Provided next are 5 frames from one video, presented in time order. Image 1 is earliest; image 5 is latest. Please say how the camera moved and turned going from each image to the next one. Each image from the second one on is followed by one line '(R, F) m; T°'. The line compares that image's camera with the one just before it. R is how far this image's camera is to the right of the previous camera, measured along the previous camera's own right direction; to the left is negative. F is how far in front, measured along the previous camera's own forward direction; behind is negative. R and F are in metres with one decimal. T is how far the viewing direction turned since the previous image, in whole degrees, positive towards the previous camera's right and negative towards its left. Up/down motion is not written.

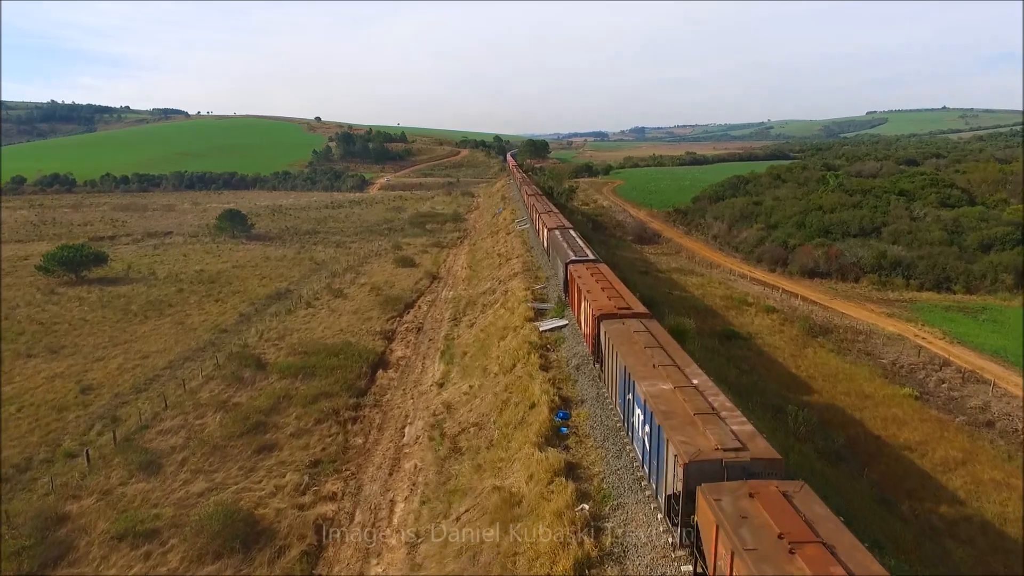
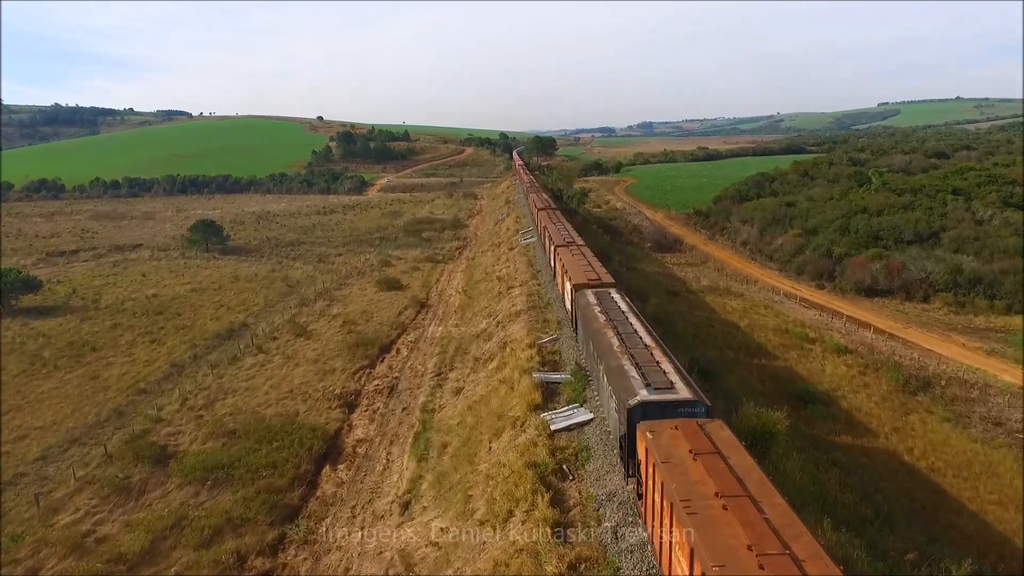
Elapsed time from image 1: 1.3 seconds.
(+0.2, +4.6) m; -1°
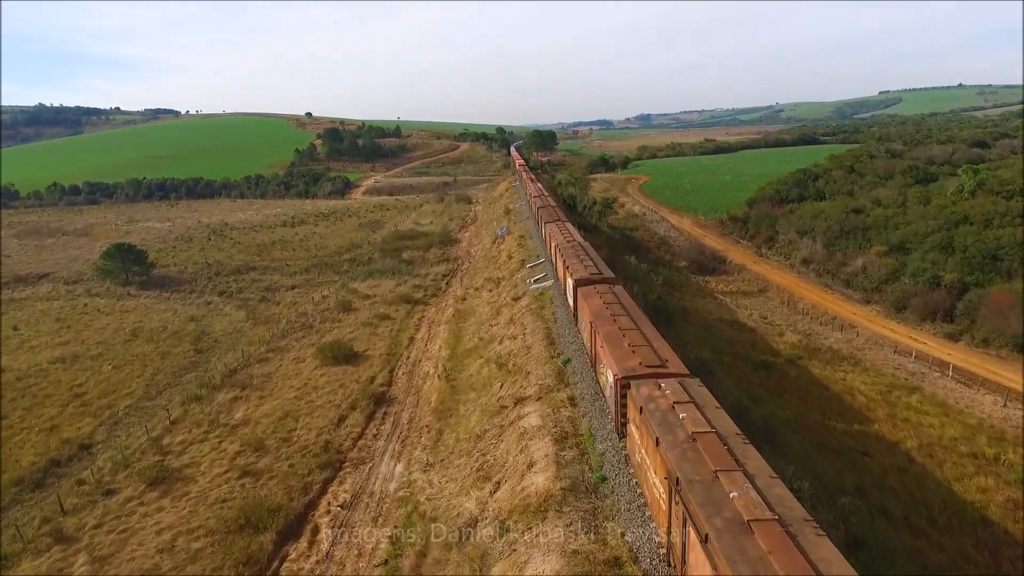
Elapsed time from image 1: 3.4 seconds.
(-0.2, +8.2) m; 0°
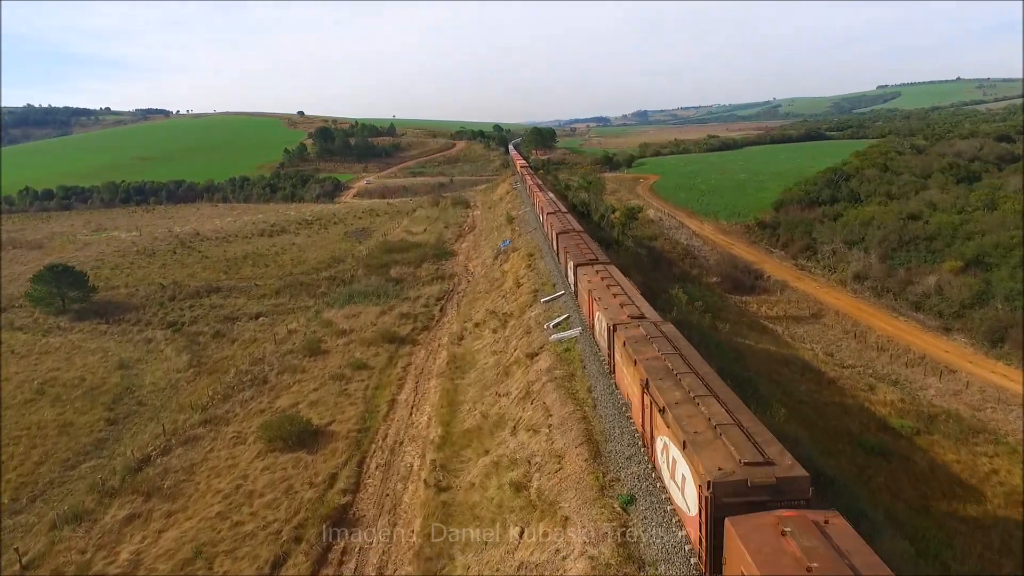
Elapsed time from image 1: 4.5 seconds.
(-0.3, +4.6) m; 0°
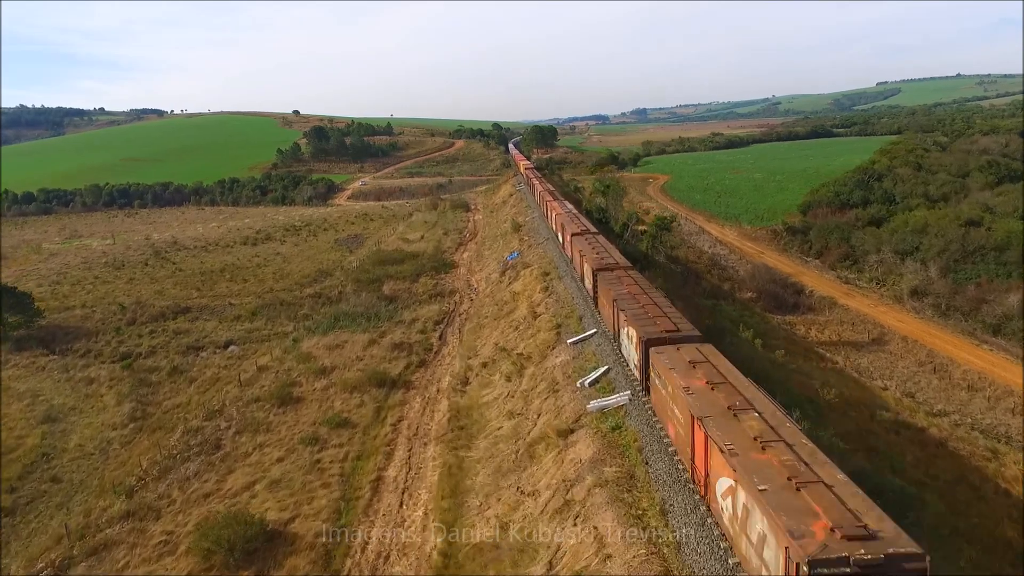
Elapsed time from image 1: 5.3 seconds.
(-0.4, +3.4) m; 0°
